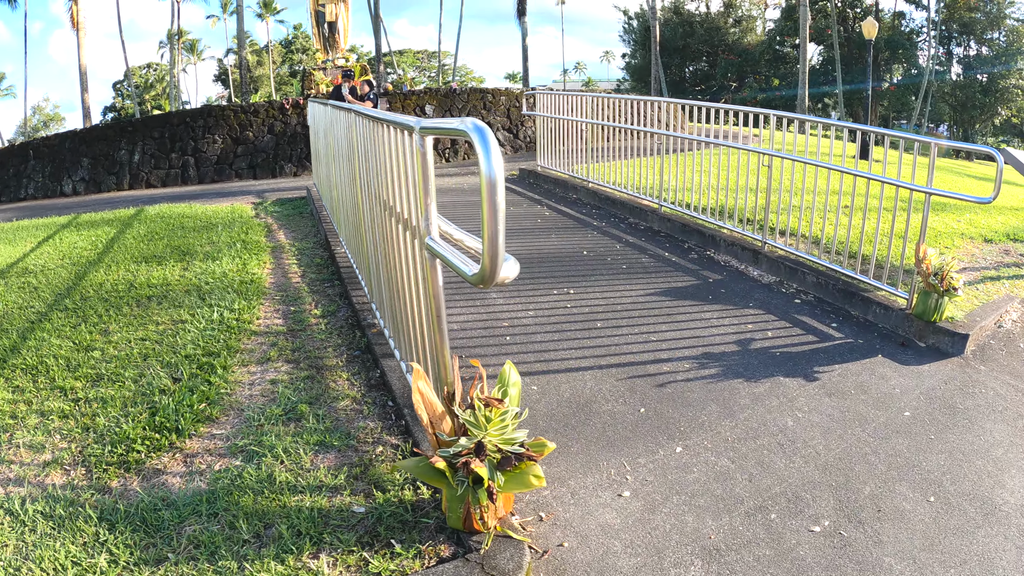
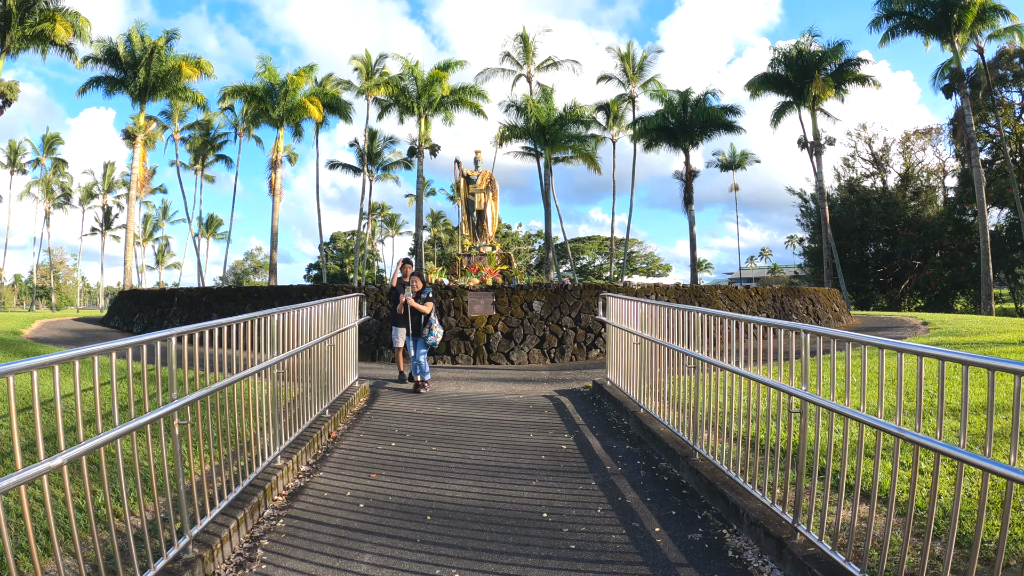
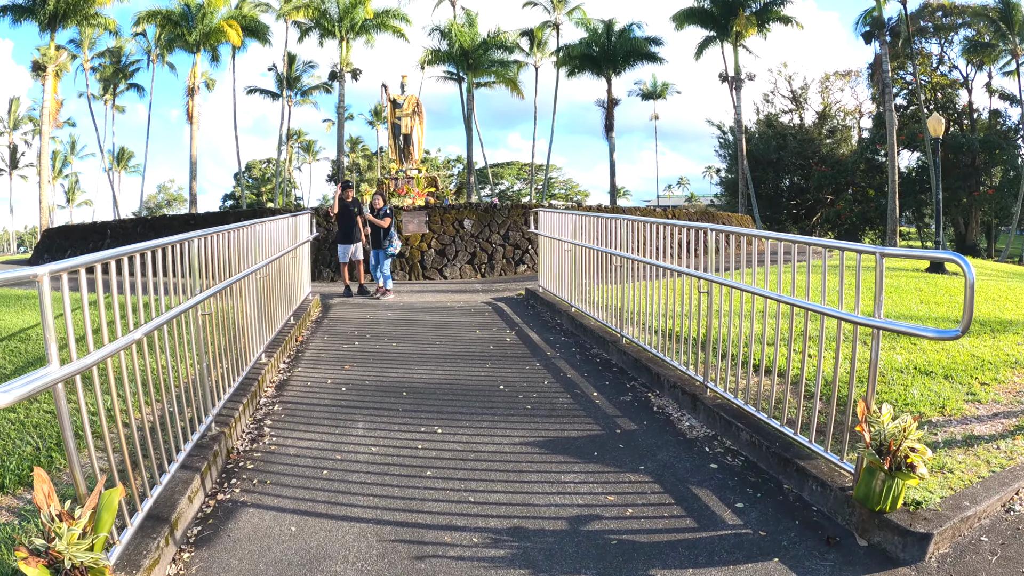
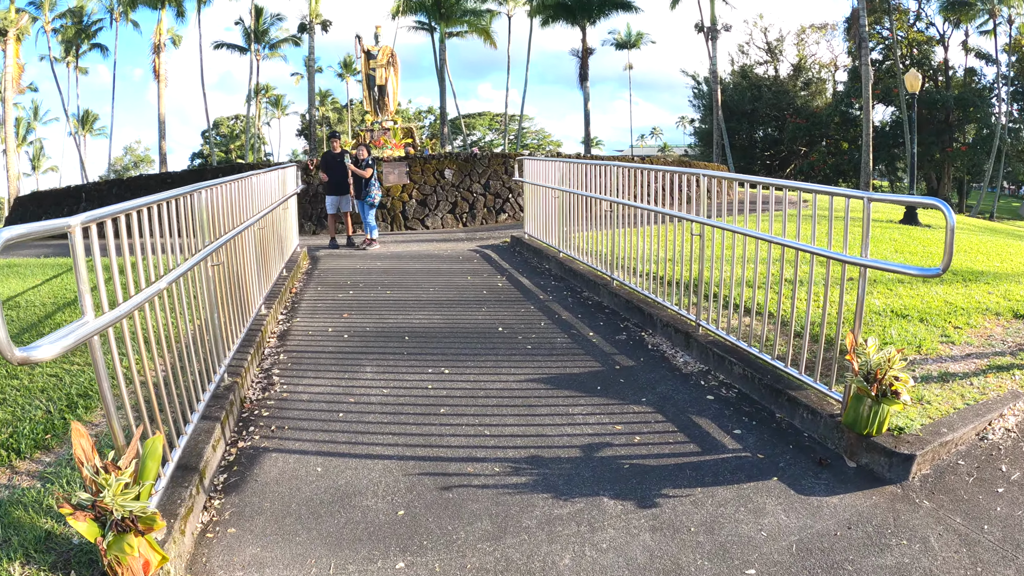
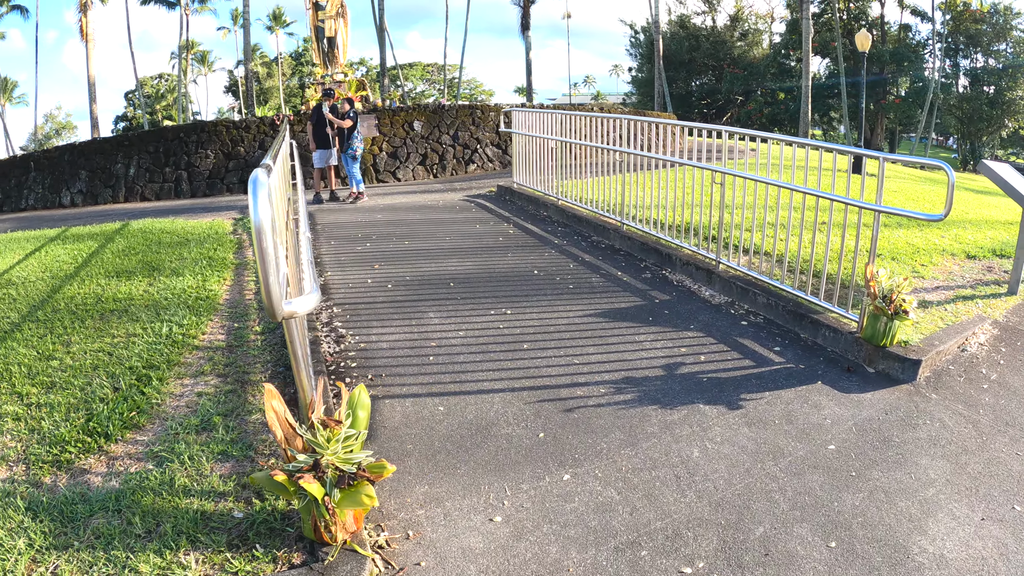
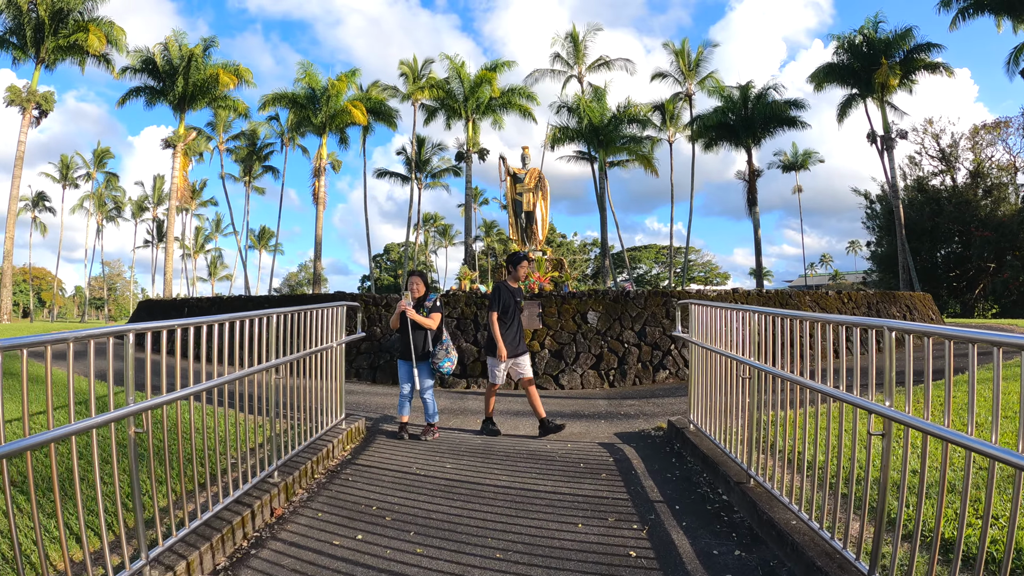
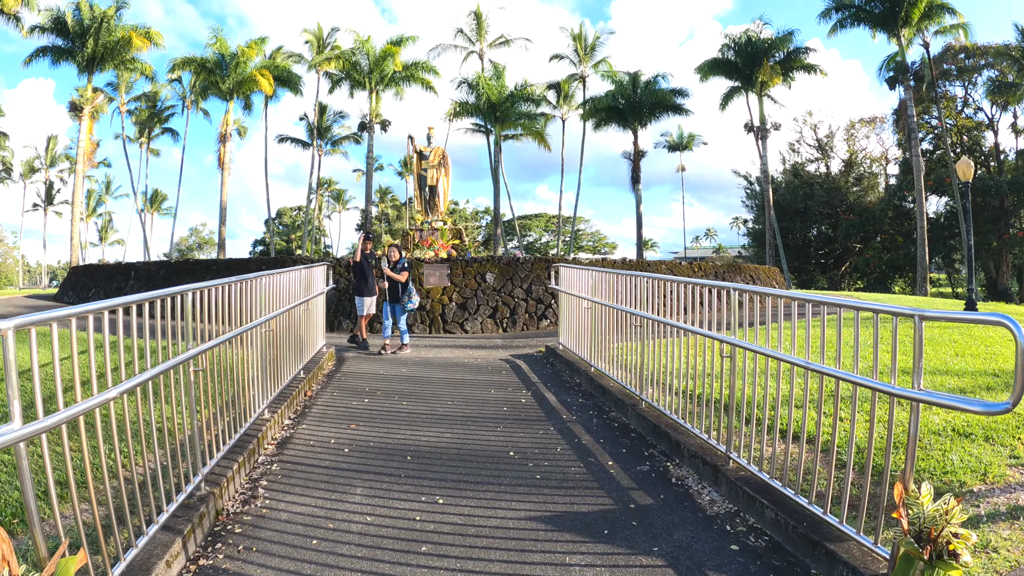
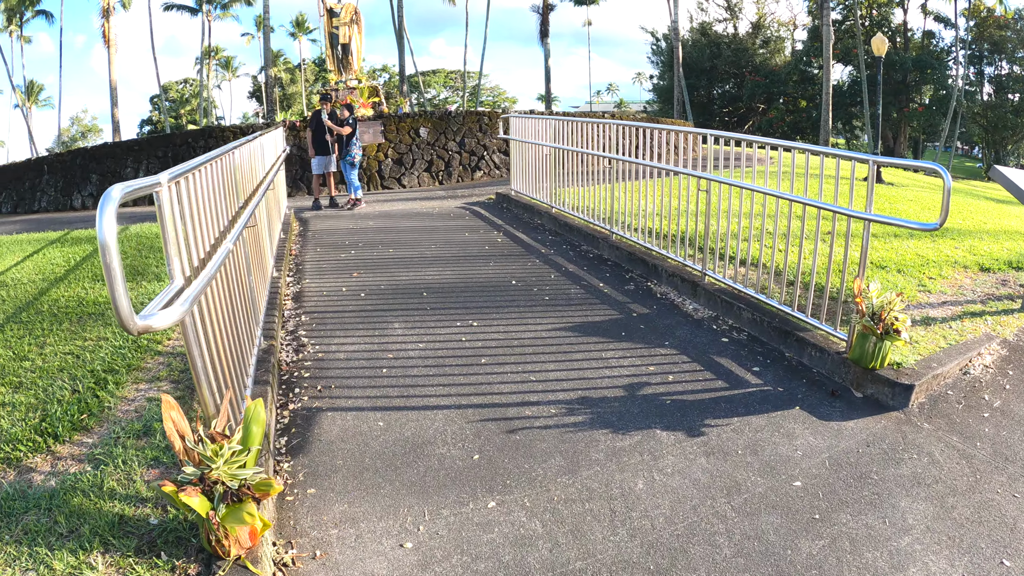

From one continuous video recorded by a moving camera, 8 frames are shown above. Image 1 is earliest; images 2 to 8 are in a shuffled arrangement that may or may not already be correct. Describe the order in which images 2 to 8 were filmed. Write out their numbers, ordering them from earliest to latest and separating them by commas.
5, 8, 4, 3, 7, 2, 6
